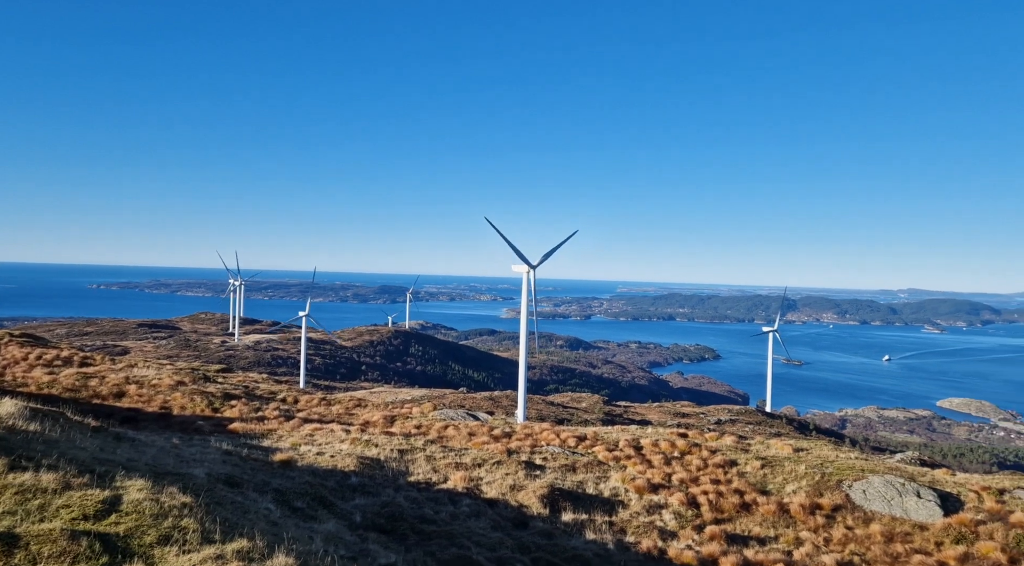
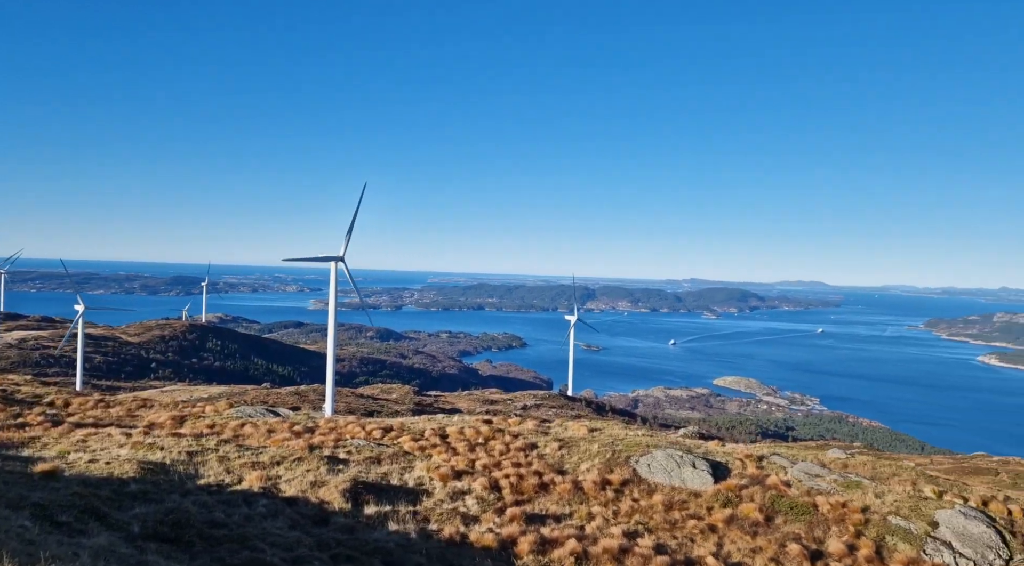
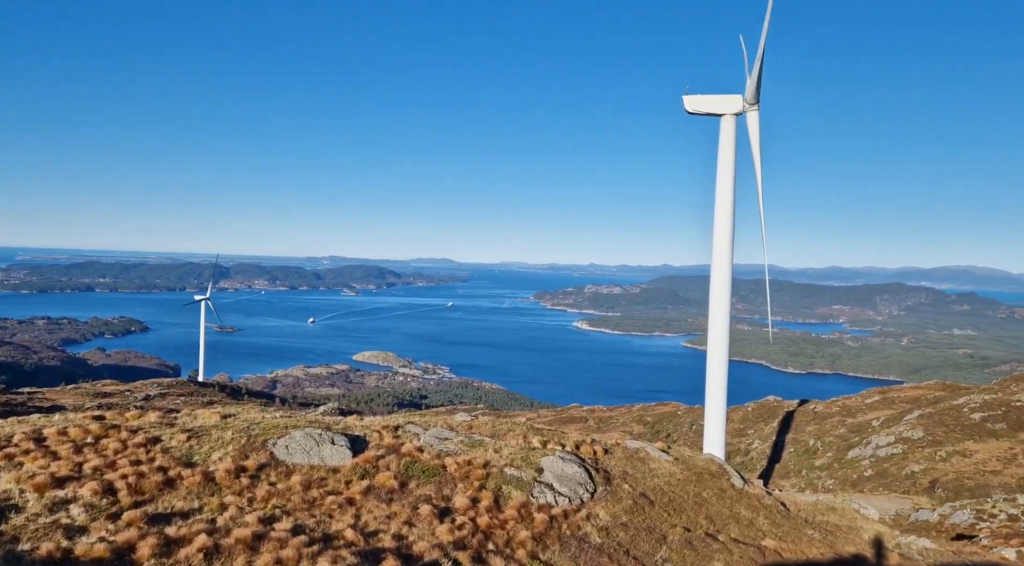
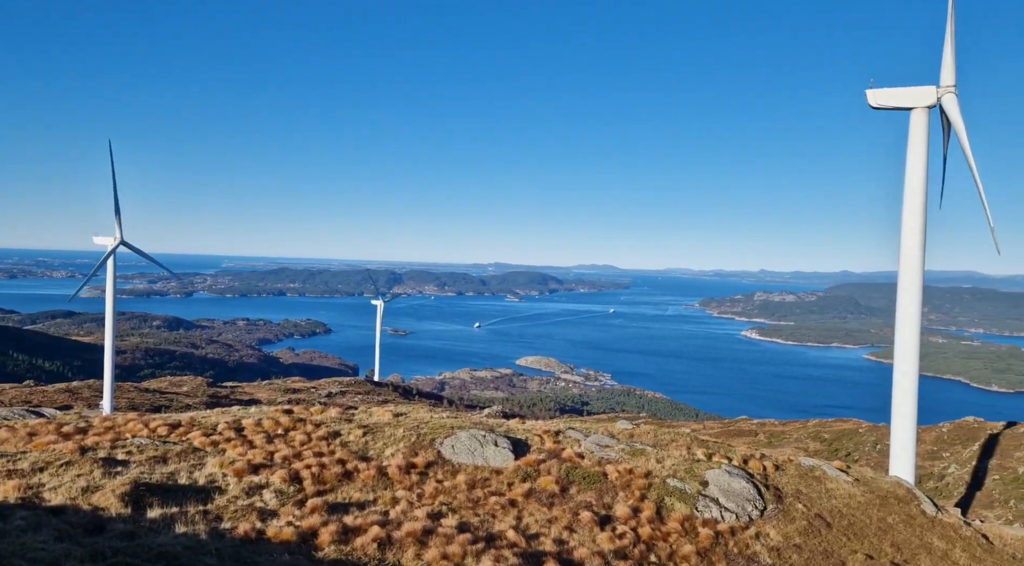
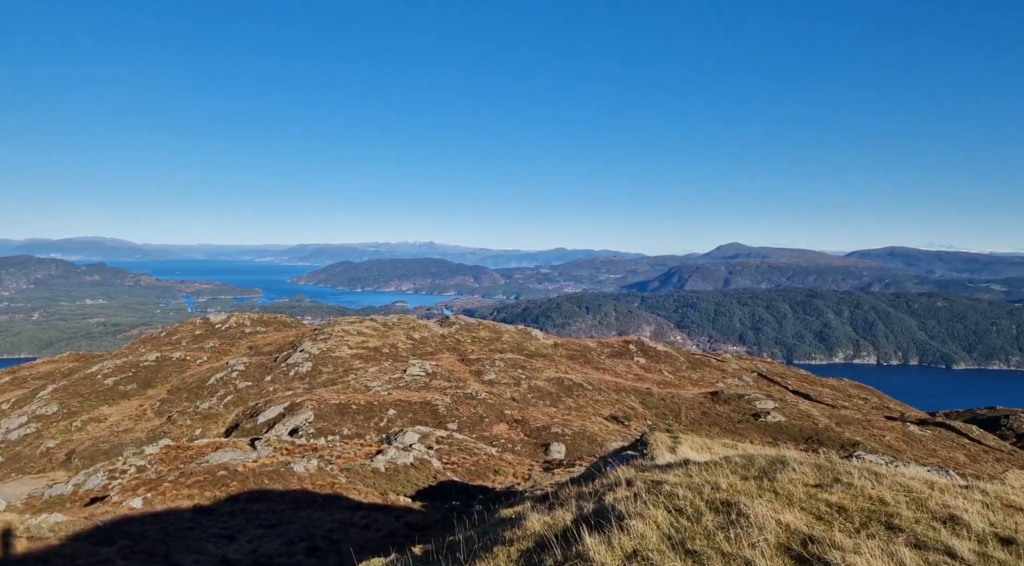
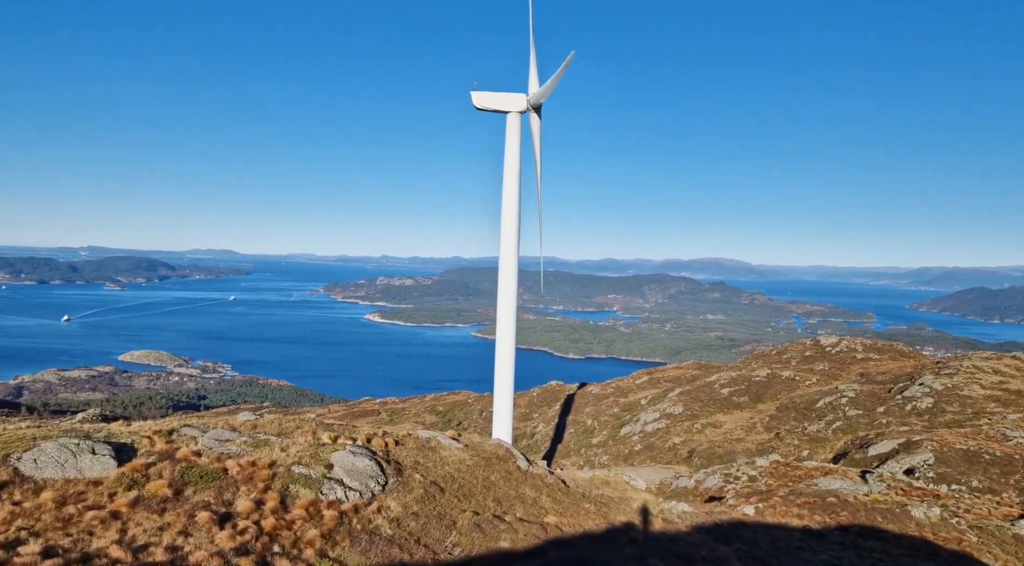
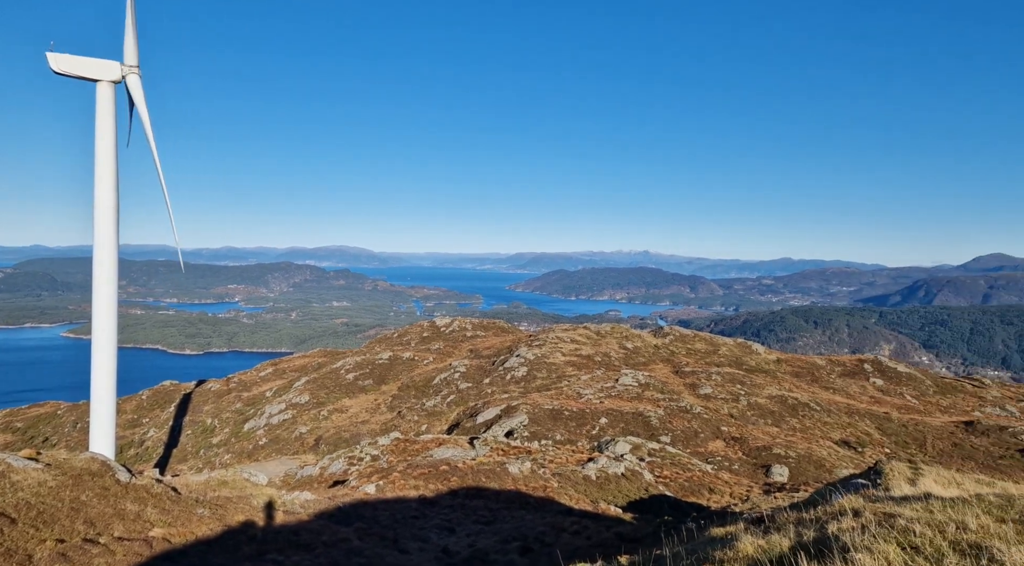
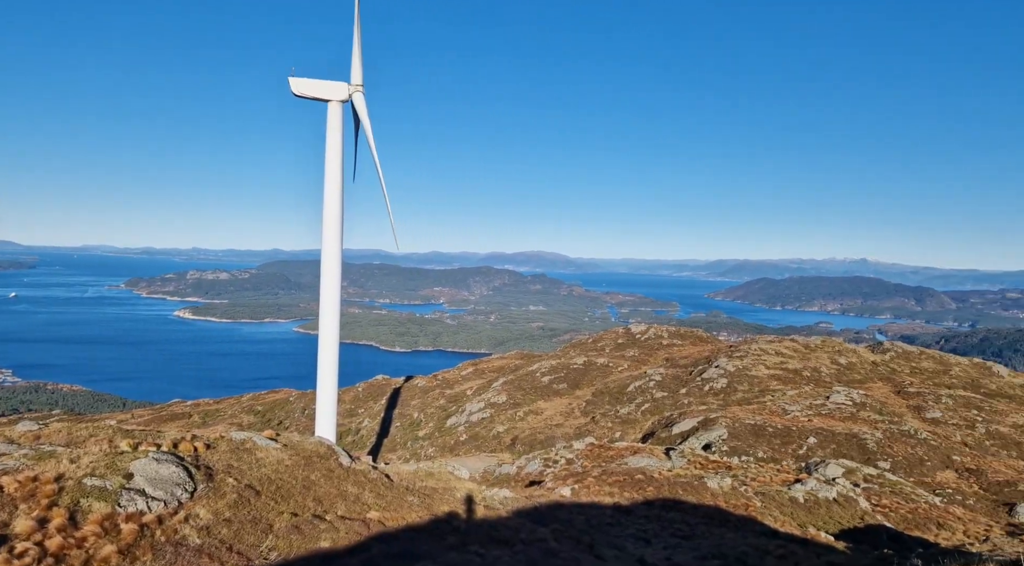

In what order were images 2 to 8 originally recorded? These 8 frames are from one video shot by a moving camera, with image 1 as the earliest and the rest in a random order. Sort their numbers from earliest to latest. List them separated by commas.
2, 4, 3, 6, 8, 7, 5
